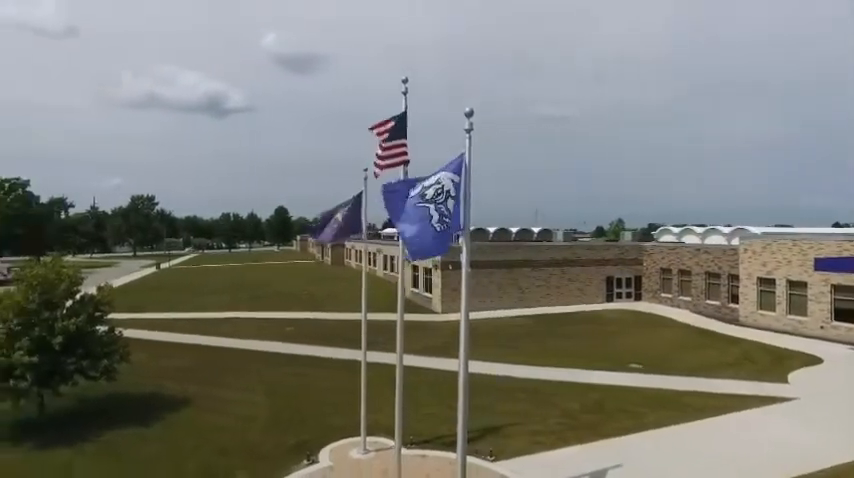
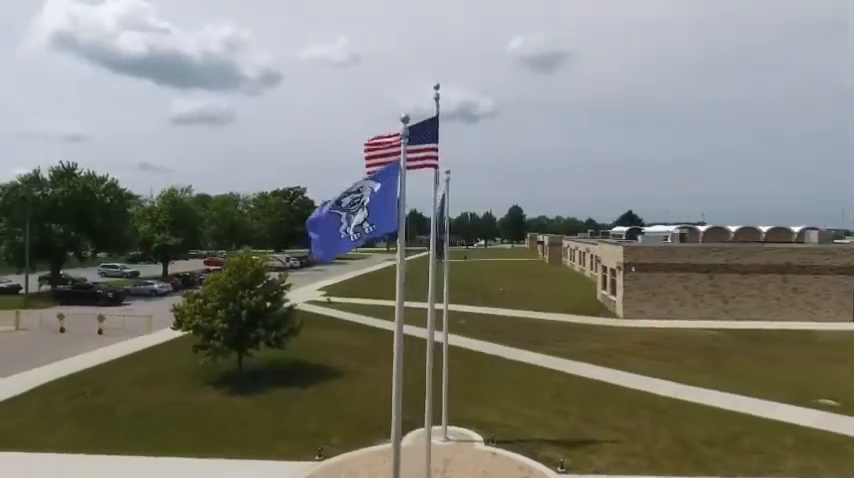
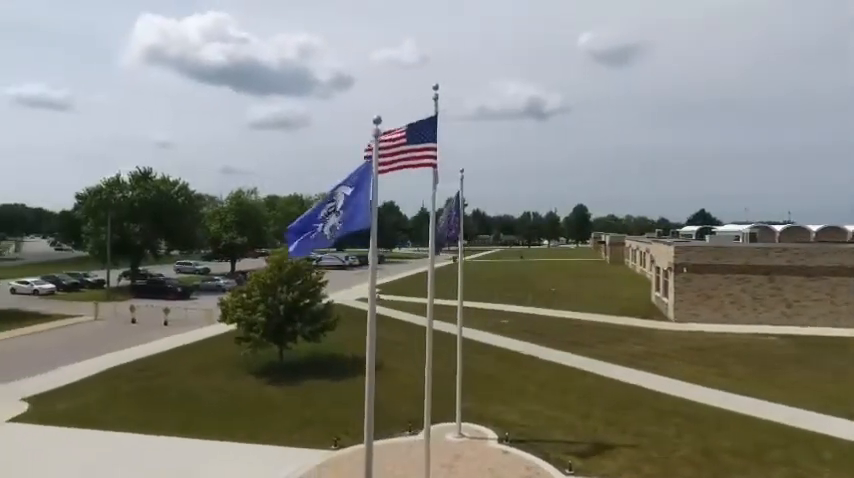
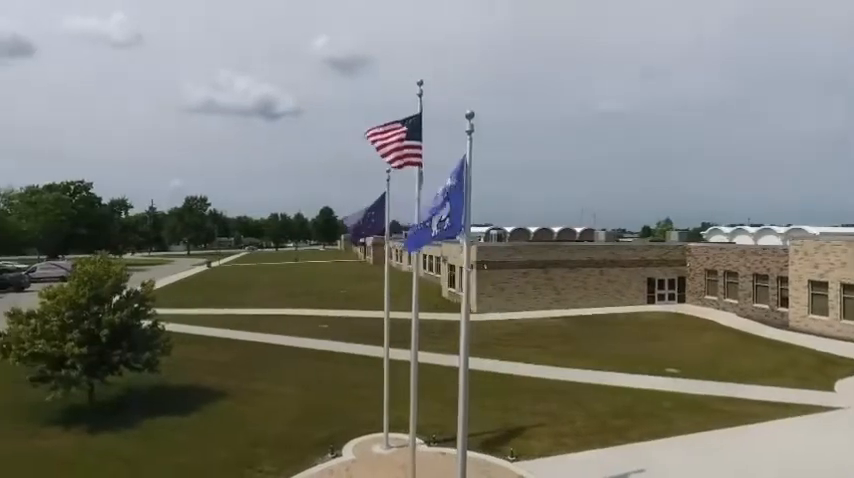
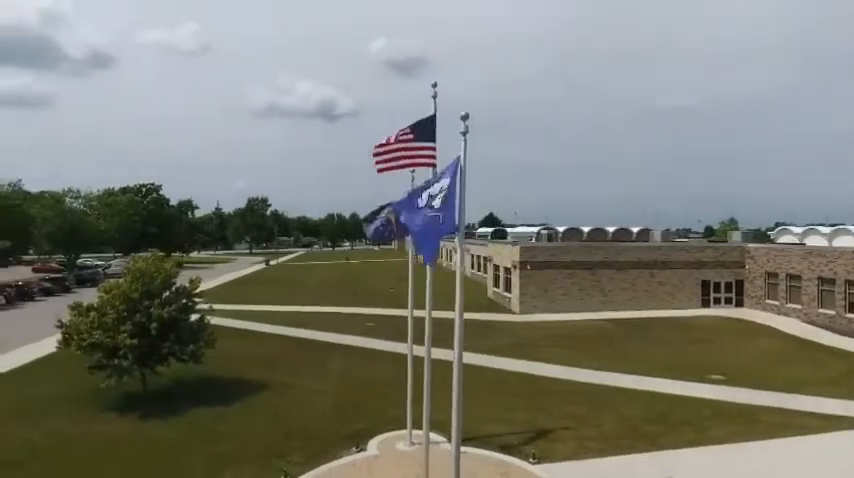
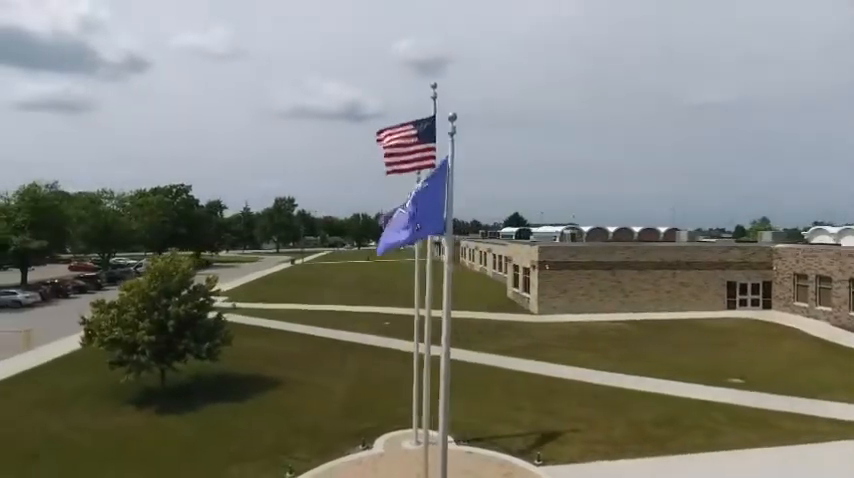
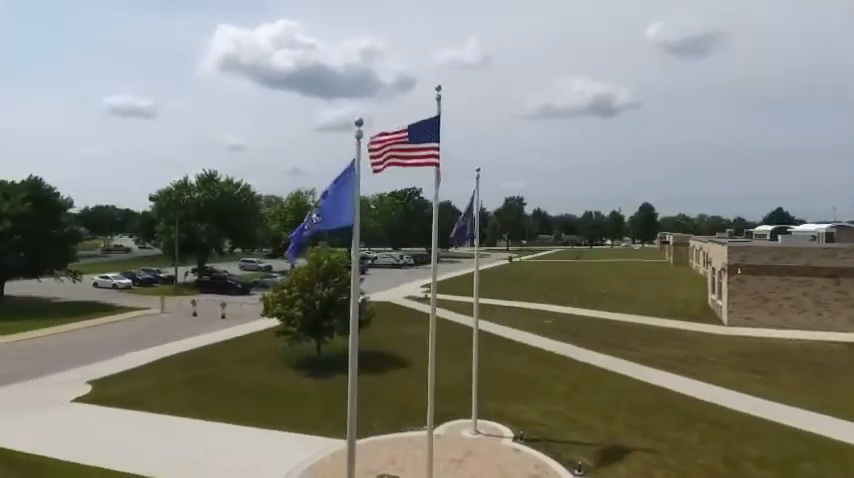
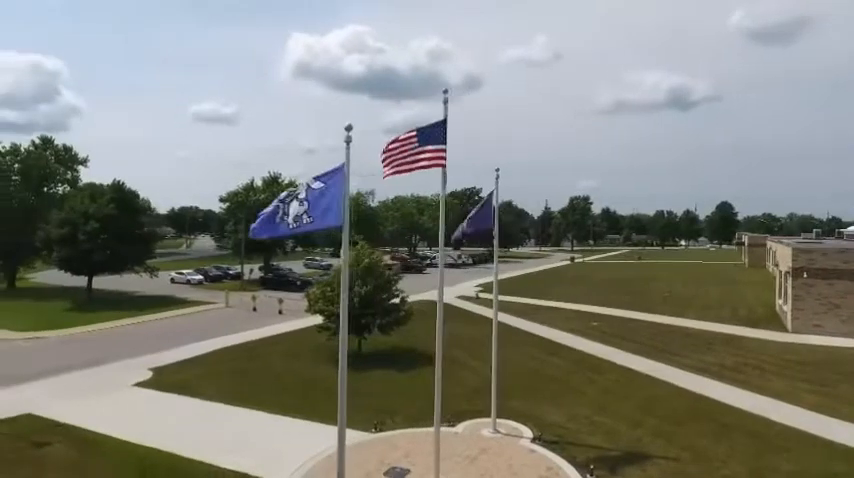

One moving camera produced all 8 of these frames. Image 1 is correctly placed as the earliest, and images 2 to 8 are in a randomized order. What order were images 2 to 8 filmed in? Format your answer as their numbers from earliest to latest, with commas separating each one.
4, 5, 6, 2, 3, 7, 8
